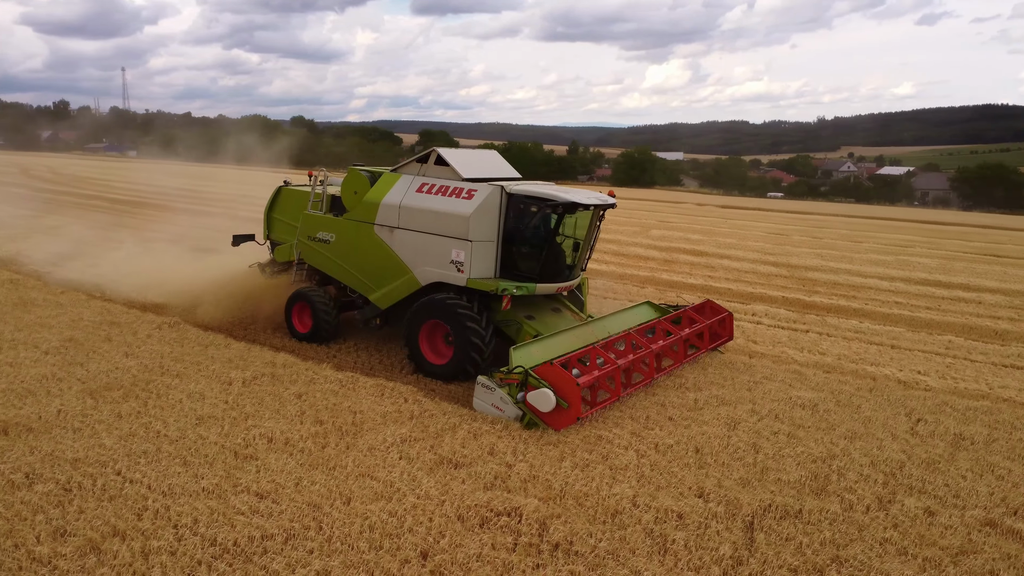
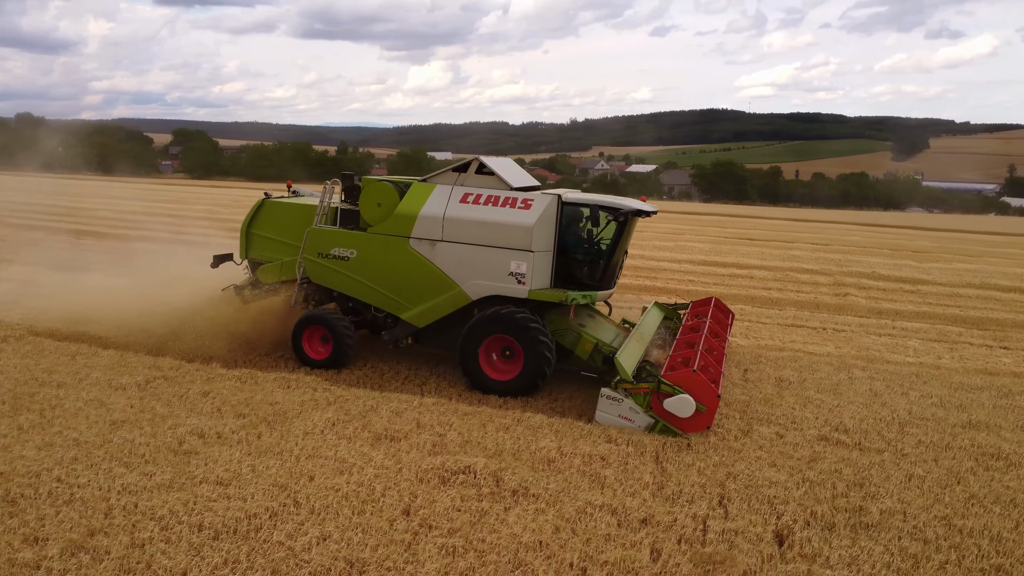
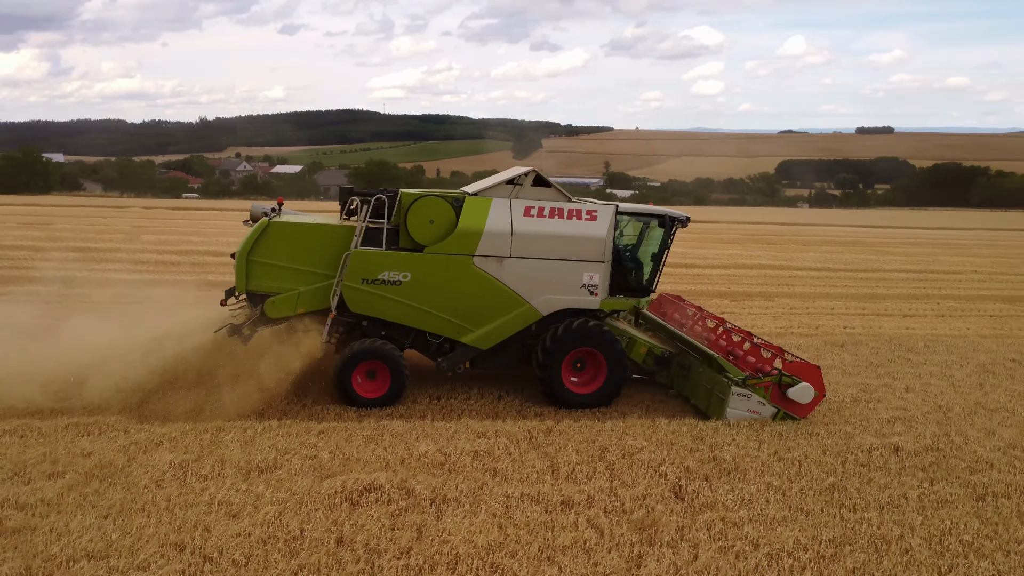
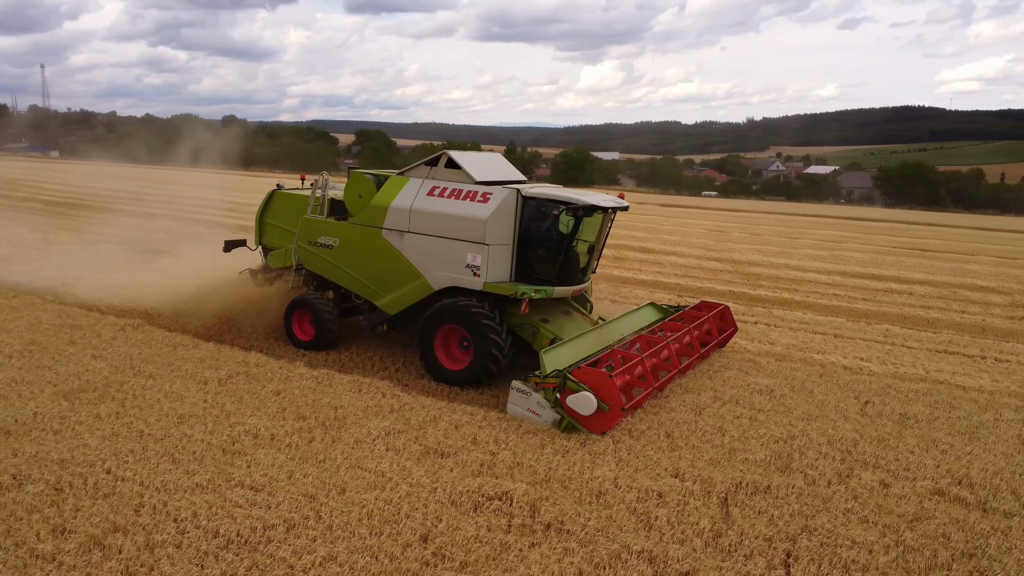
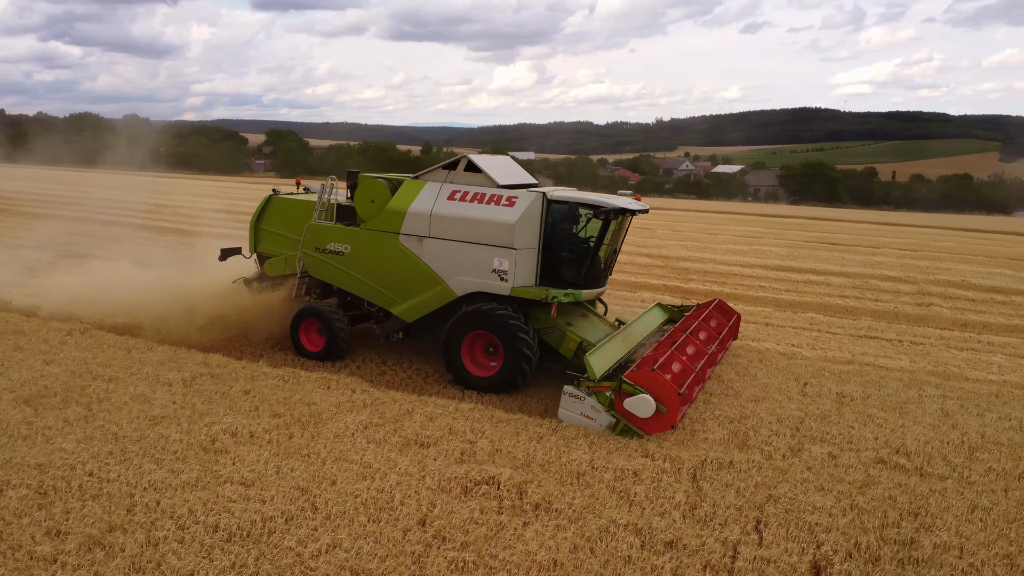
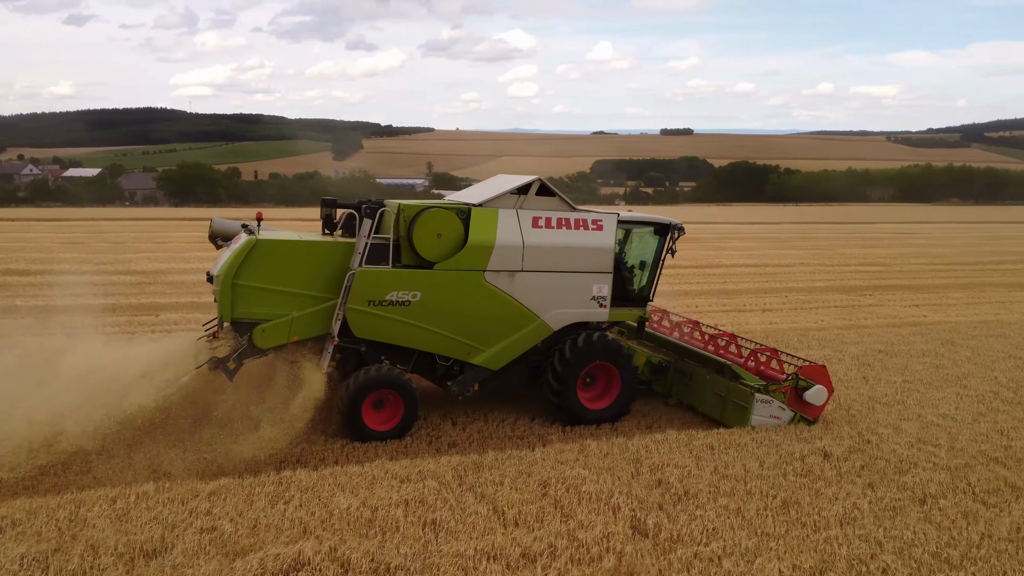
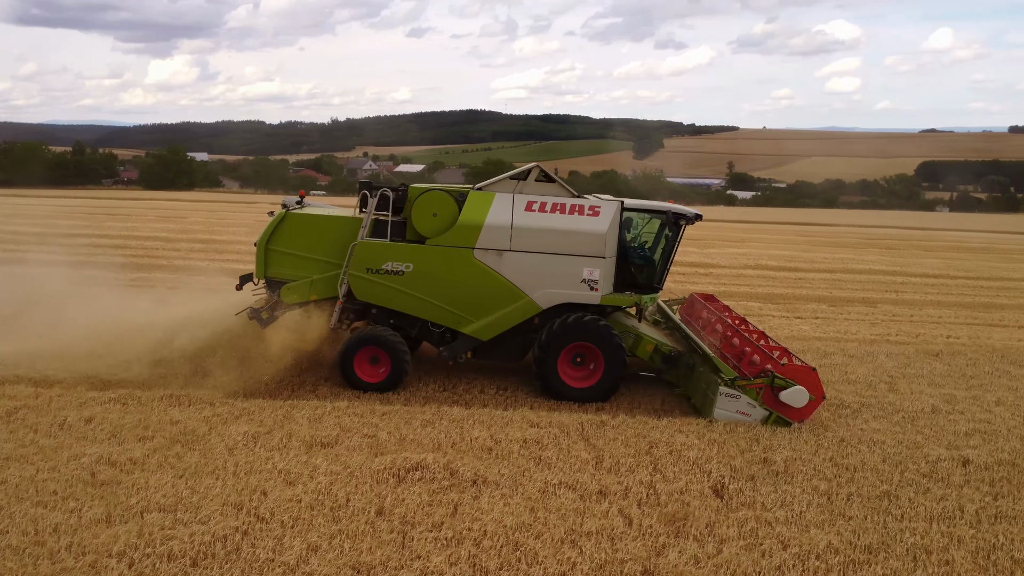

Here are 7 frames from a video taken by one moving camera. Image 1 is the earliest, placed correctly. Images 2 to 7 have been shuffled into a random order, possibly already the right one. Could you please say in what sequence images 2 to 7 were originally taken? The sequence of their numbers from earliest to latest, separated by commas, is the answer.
4, 5, 2, 7, 3, 6
